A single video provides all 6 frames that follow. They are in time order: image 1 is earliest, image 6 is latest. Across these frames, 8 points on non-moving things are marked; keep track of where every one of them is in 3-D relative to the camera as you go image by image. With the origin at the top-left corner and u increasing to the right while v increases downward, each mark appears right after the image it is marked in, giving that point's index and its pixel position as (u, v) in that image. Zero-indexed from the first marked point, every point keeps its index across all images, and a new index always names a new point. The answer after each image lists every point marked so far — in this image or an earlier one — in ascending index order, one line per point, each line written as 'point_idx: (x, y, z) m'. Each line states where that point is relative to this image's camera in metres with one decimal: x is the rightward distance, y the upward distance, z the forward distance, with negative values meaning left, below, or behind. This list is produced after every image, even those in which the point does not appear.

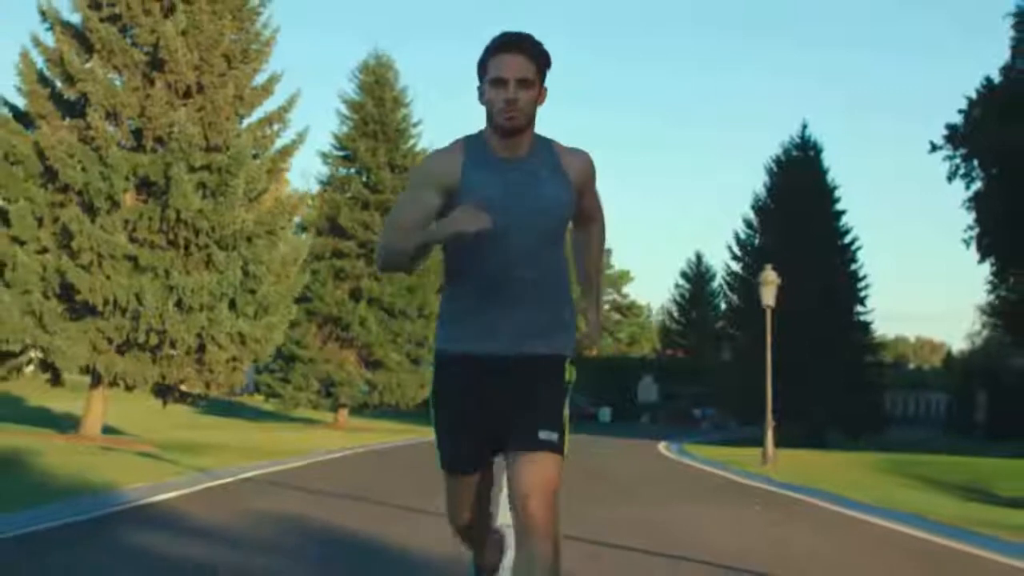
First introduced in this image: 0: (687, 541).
0: (+2.0, -2.7, +15.7) m
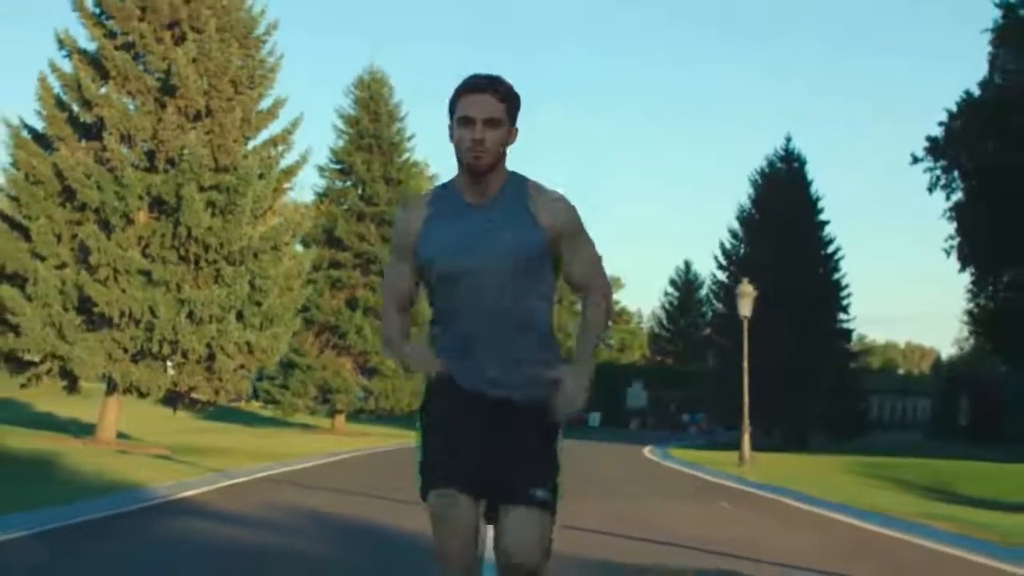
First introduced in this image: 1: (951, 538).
0: (+1.9, -2.9, +17.4) m
1: (+5.7, -3.2, +19.2) m
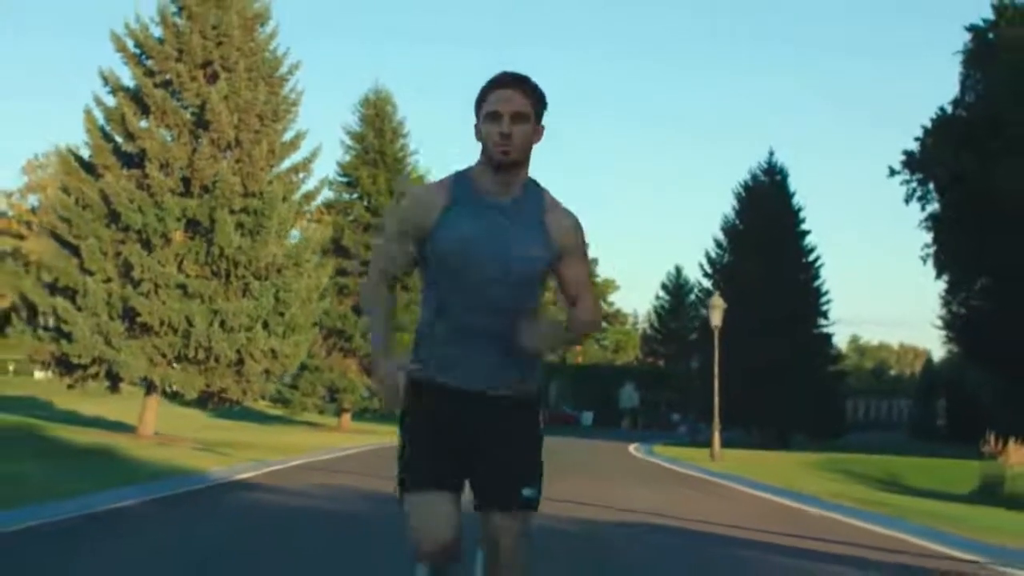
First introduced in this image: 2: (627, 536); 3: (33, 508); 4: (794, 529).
0: (+1.8, -3.1, +20.9) m
1: (+5.6, -3.5, +22.7) m
2: (+1.3, -2.6, +15.7) m
3: (-5.5, -2.5, +16.8) m
4: (+3.6, -3.1, +18.8) m
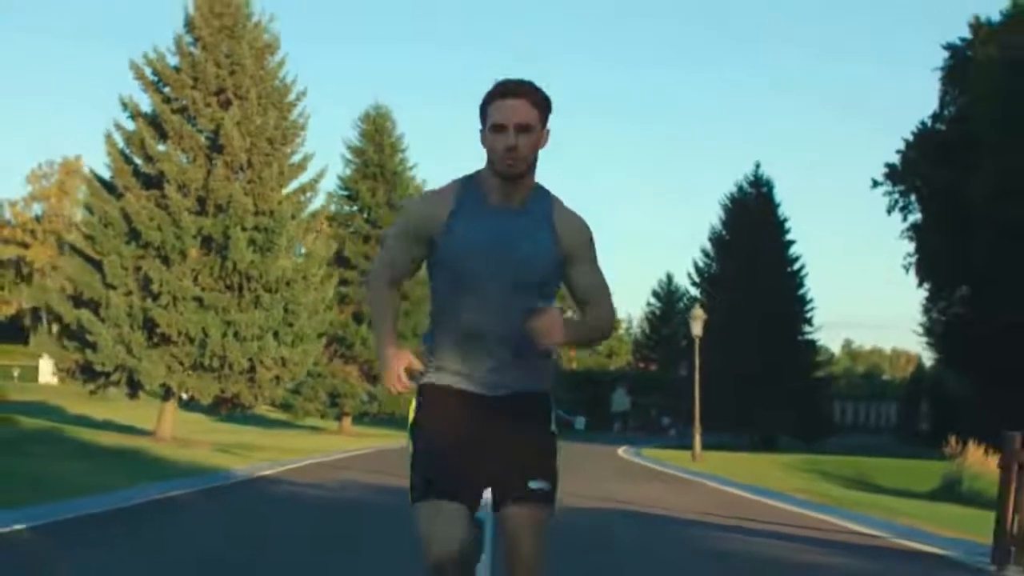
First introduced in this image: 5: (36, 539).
0: (+1.7, -3.4, +23.1) m
1: (+5.5, -3.7, +25.0) m
2: (+1.2, -2.9, +18.0) m
3: (-5.6, -2.8, +19.1) m
4: (+3.5, -3.3, +21.1) m
5: (-5.1, -2.7, +15.9) m
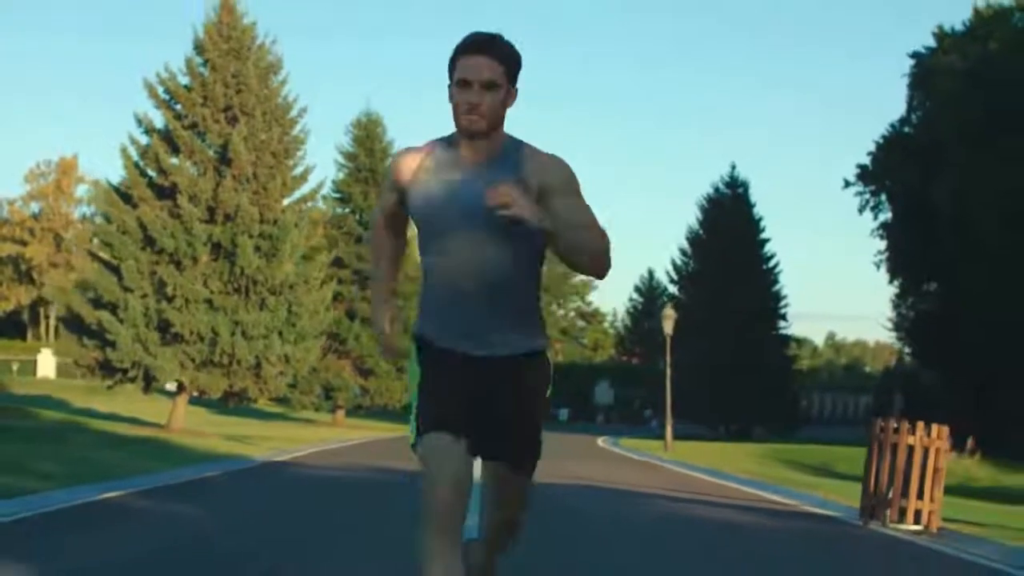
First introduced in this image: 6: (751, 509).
0: (+1.4, -3.5, +26.1) m
1: (+5.2, -3.8, +27.9) m
2: (+1.0, -3.0, +20.9) m
3: (-5.8, -2.9, +21.9) m
4: (+3.3, -3.4, +24.0) m
5: (-5.3, -2.8, +18.8) m
6: (+3.1, -2.9, +19.2) m
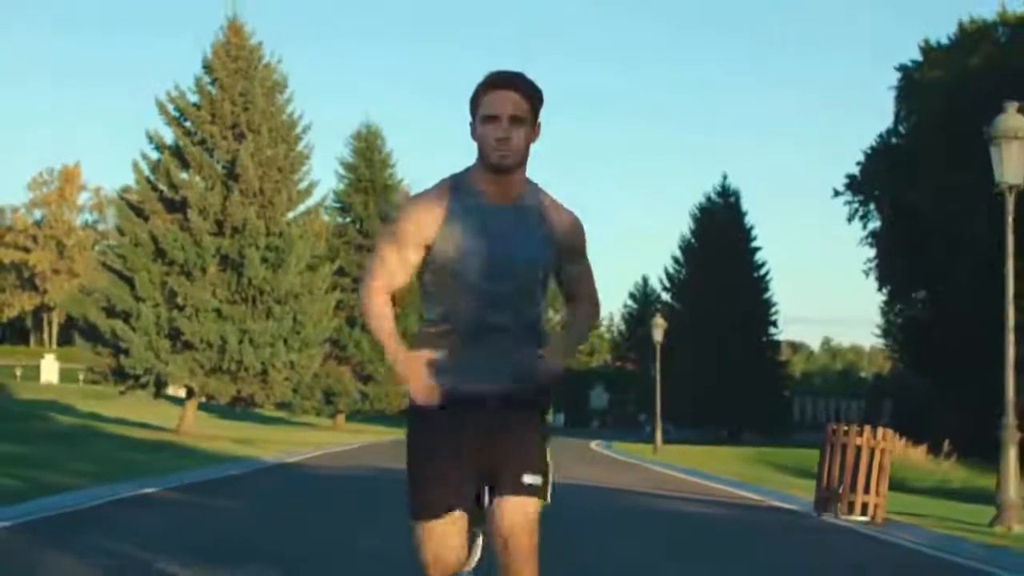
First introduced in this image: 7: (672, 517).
0: (+1.3, -3.7, +27.6) m
1: (+5.2, -4.1, +29.5) m
2: (+0.9, -3.2, +22.5) m
3: (-5.9, -3.1, +23.5) m
4: (+3.2, -3.7, +25.6) m
5: (-5.4, -3.0, +20.4) m
6: (+3.0, -3.1, +20.8) m
7: (+2.0, -2.9, +18.8) m
